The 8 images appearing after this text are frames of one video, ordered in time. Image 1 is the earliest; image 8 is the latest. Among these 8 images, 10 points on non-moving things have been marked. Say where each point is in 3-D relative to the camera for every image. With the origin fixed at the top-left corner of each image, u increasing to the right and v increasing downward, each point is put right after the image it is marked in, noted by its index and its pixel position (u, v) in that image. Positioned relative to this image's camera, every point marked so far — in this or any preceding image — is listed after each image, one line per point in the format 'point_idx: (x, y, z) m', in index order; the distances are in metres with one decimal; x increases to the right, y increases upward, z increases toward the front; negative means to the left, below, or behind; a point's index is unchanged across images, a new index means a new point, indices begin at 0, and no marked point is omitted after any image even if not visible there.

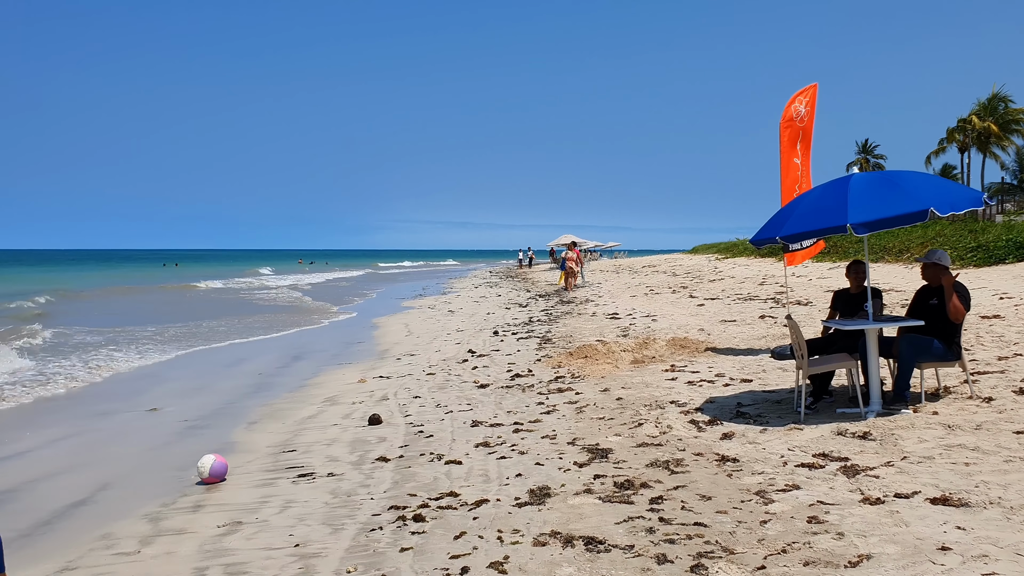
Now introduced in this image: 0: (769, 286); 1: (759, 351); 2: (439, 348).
0: (+5.0, 0.0, +19.0) m
1: (+2.5, -0.6, +9.8) m
2: (-0.9, -0.8, +12.6) m
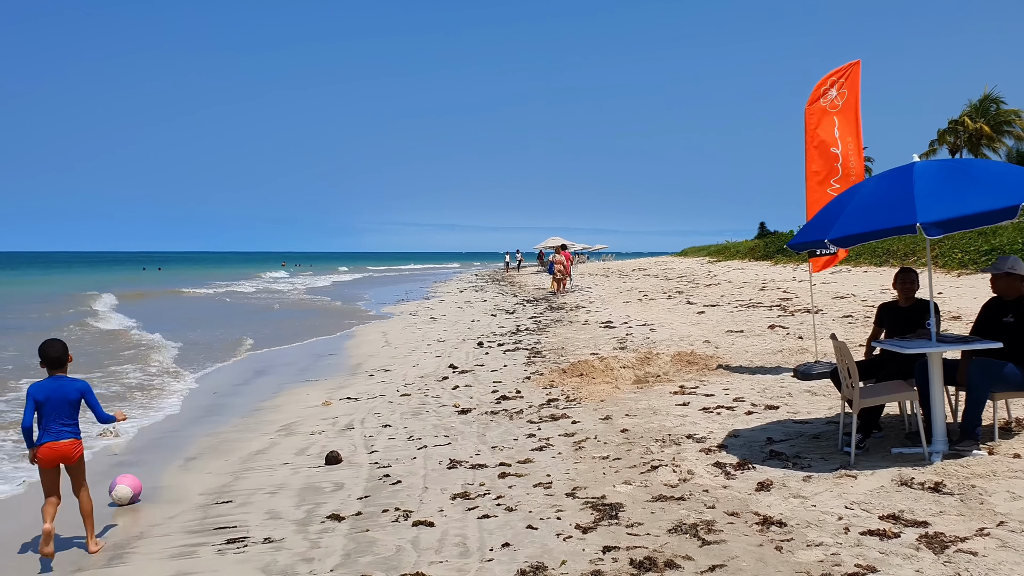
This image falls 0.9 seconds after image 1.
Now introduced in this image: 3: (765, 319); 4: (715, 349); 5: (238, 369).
0: (+4.7, -0.1, +17.9) m
1: (+2.3, -0.7, +8.6) m
2: (-1.1, -0.9, +11.4) m
3: (+3.4, -0.4, +13.3) m
4: (+2.1, -0.7, +10.4) m
5: (-3.2, -0.9, +11.8) m
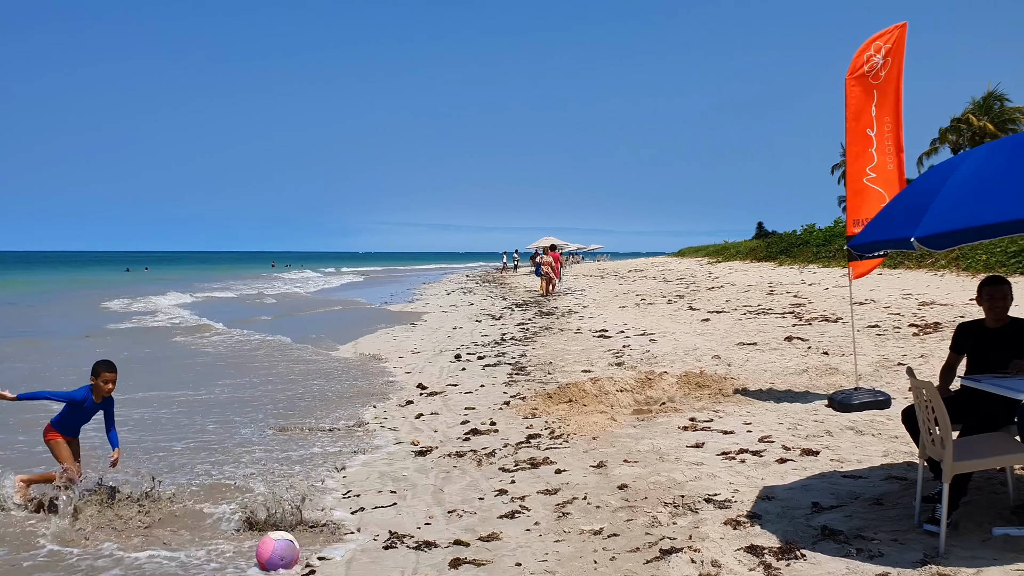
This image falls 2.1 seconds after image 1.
0: (+4.5, -0.2, +16.4) m
1: (+2.2, -0.8, +7.2) m
2: (-1.3, -0.9, +9.9) m
3: (+3.2, -0.5, +11.9) m
4: (+1.9, -0.7, +8.9) m
5: (-3.4, -0.9, +10.3) m
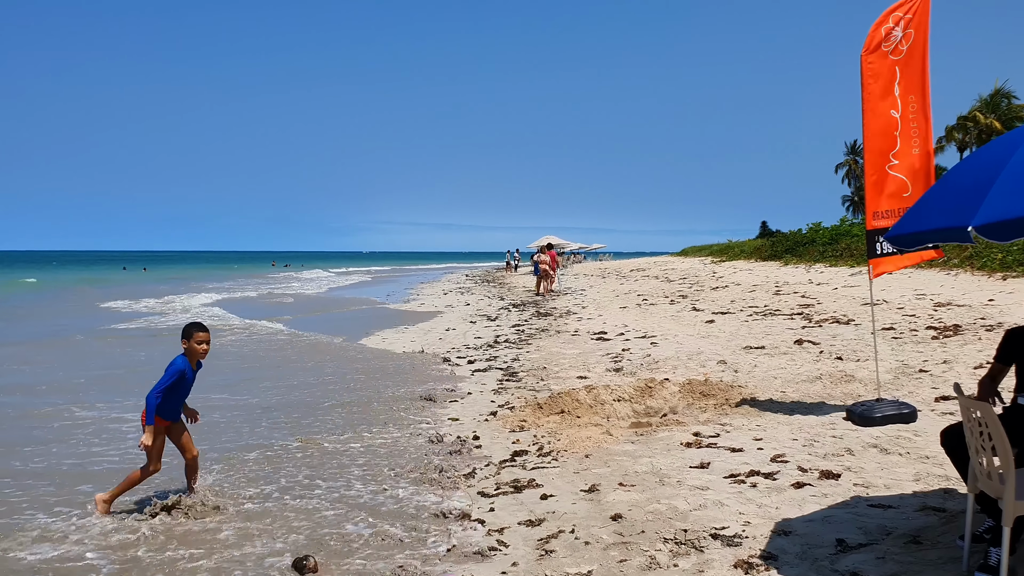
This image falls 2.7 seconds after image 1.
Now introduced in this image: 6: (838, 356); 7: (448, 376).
0: (+4.4, -0.2, +15.8) m
1: (+2.1, -0.8, +6.5) m
2: (-1.4, -0.9, +9.3) m
3: (+3.1, -0.5, +11.2) m
4: (+1.9, -0.7, +8.2) m
5: (-3.5, -0.9, +9.7) m
6: (+2.9, -0.6, +8.7) m
7: (-0.6, -0.9, +9.9) m
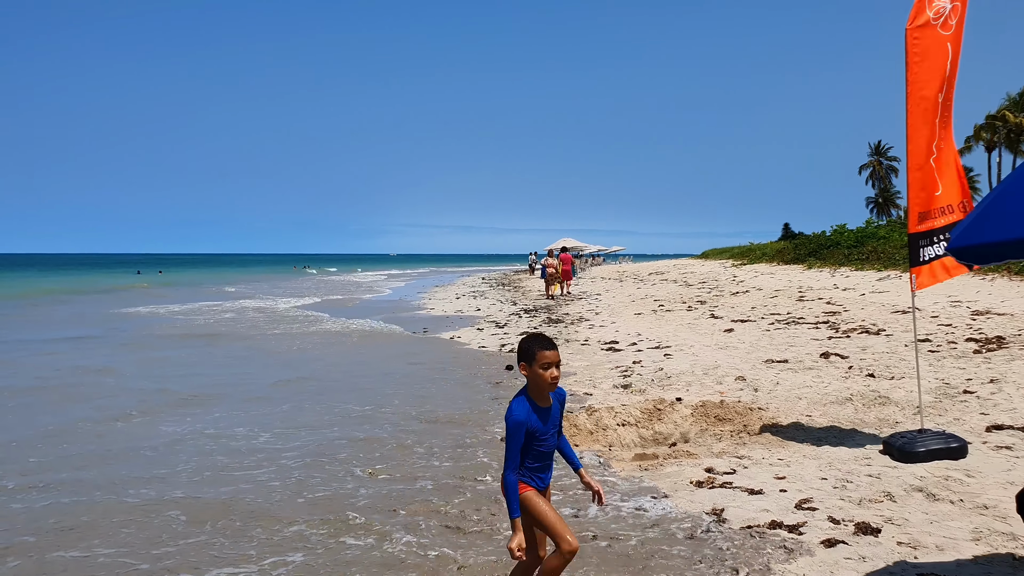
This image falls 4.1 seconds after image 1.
0: (+4.5, -0.2, +14.9) m
1: (+2.0, -0.9, +5.7) m
2: (-1.4, -1.0, +8.5) m
3: (+3.2, -0.6, +10.3) m
4: (+1.8, -0.8, +7.4) m
5: (-3.5, -1.0, +9.0) m
6: (+2.9, -0.7, +7.9) m
7: (-0.6, -0.9, +9.2) m
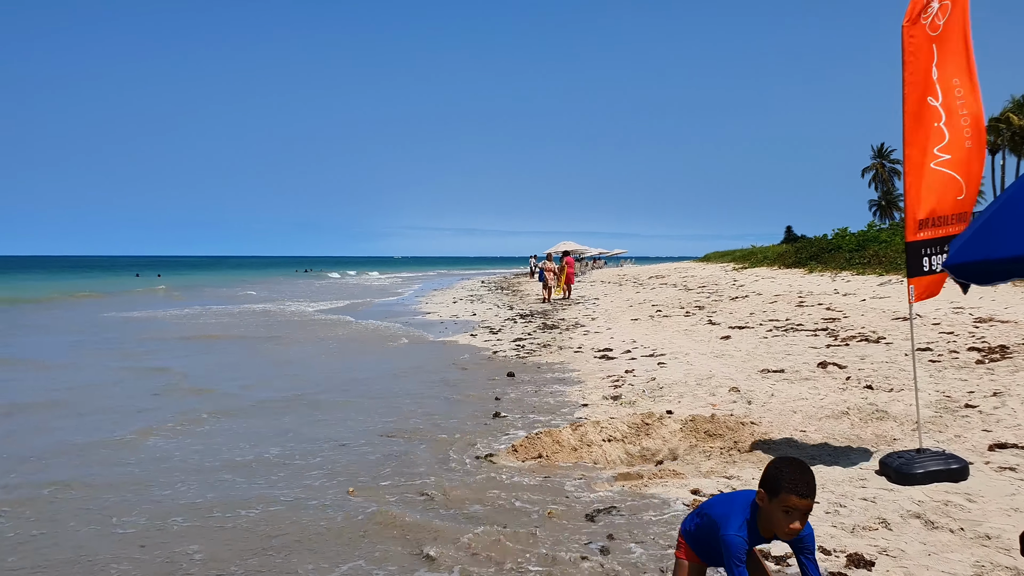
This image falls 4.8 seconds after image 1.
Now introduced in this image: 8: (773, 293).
0: (+4.4, -0.3, +14.6) m
1: (+1.9, -0.9, +5.4) m
2: (-1.5, -1.1, +8.3) m
3: (+3.1, -0.6, +10.1) m
4: (+1.7, -0.9, +7.1) m
5: (-3.7, -1.1, +8.7) m
6: (+2.8, -0.7, +7.6) m
7: (-0.8, -1.0, +8.9) m
8: (+5.1, -0.1, +19.3) m
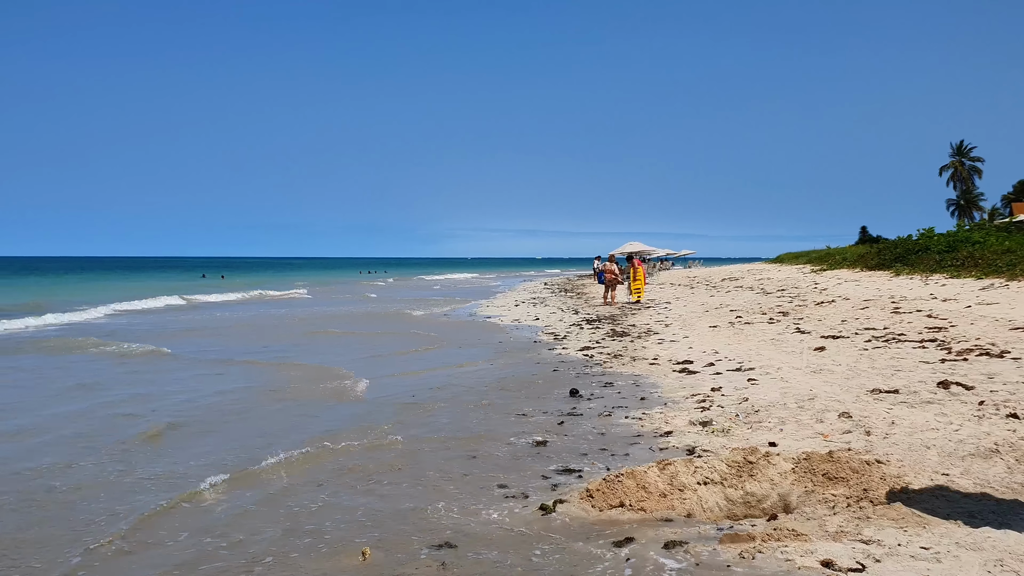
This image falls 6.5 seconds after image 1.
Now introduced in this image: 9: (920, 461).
0: (+5.4, -0.4, +13.3) m
1: (+2.2, -1.0, +4.2) m
2: (-1.0, -1.1, +7.3) m
3: (+3.7, -0.7, +8.8) m
4: (+2.1, -0.9, +6.0) m
5: (-3.1, -1.1, +7.9) m
6: (+3.2, -0.8, +6.4) m
7: (-0.2, -1.1, +7.9) m
8: (+6.3, -0.2, +17.9) m
9: (+2.2, -0.9, +5.4) m
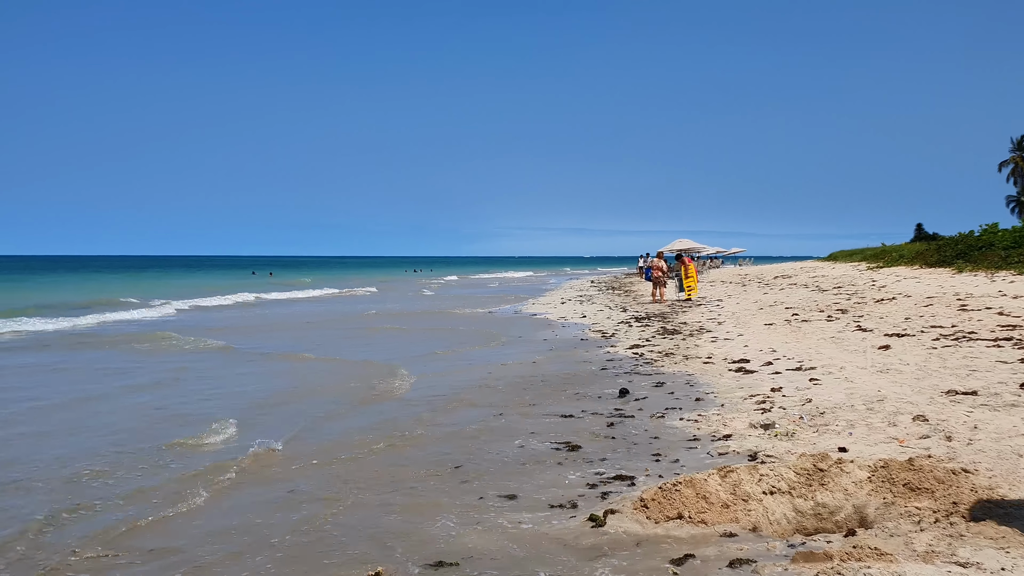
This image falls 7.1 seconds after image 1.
0: (+6.0, -0.3, +12.6) m
1: (+2.4, -0.9, +3.7) m
2: (-0.6, -1.1, +6.9) m
3: (+4.1, -0.7, +8.2) m
4: (+2.4, -0.9, +5.4) m
5: (-2.7, -1.1, +7.6) m
6: (+3.5, -0.7, +5.8) m
7: (+0.2, -1.0, +7.5) m
8: (+7.2, -0.1, +17.2) m
9: (+2.4, -0.9, +4.8) m
